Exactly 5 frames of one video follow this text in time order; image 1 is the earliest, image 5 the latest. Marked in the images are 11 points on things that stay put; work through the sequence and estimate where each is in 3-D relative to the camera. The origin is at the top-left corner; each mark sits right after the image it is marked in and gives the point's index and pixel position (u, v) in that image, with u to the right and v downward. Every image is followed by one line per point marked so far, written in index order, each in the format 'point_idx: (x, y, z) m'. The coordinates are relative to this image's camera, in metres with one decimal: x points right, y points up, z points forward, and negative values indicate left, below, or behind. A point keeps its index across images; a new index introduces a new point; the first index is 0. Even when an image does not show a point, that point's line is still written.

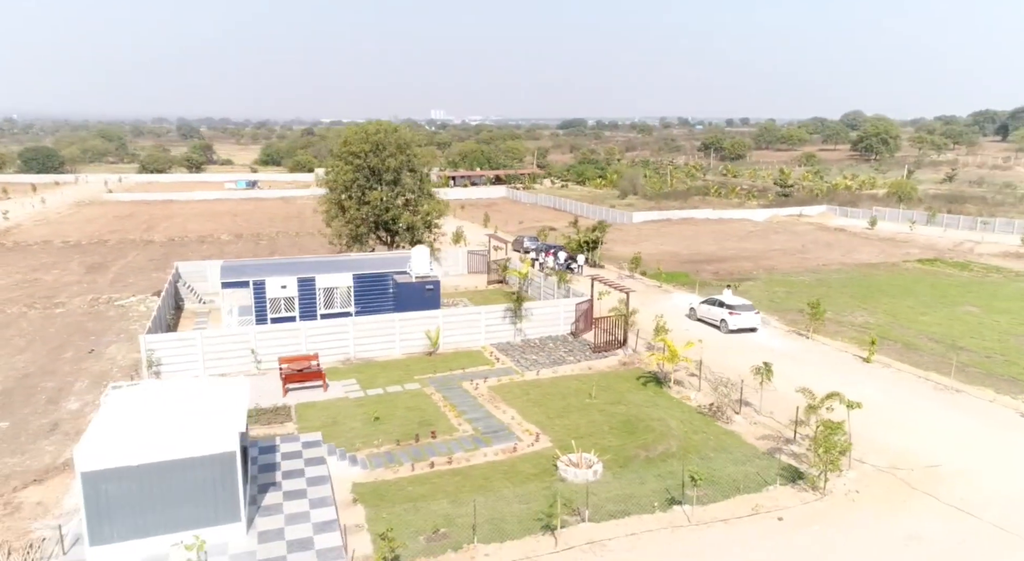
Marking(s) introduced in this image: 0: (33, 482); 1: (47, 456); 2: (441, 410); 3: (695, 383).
0: (-8.9, -3.8, +13.9) m
1: (-9.4, -3.6, +15.2) m
2: (-1.7, -3.0, +17.4) m
3: (+4.6, -2.5, +18.5) m
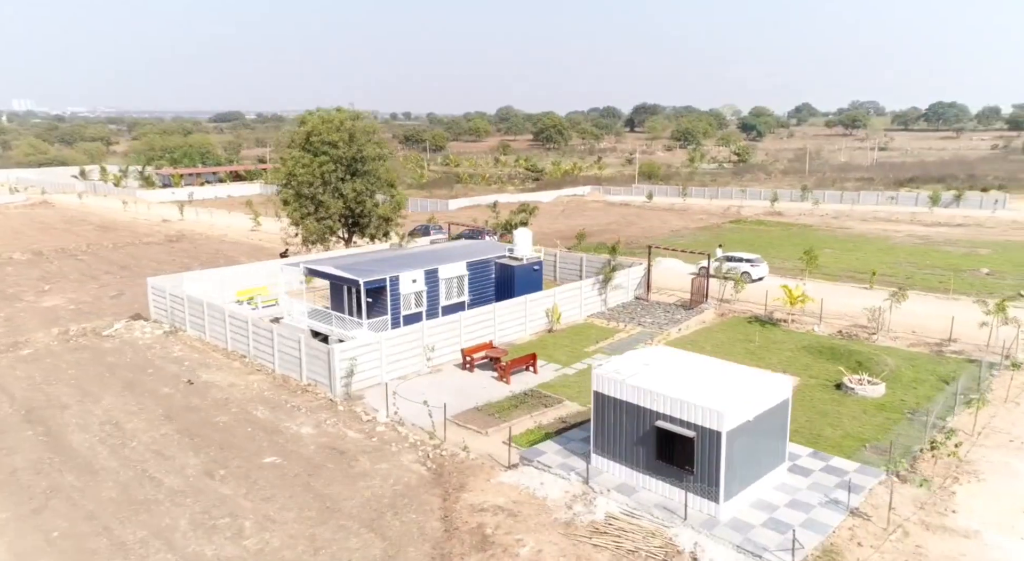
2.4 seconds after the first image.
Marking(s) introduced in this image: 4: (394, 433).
0: (-0.9, -3.7, +12.8) m
1: (-2.0, -3.6, +13.7) m
2: (+3.9, -2.3, +19.0) m
3: (+9.0, -1.2, +22.7) m
4: (-2.4, -3.2, +15.4) m
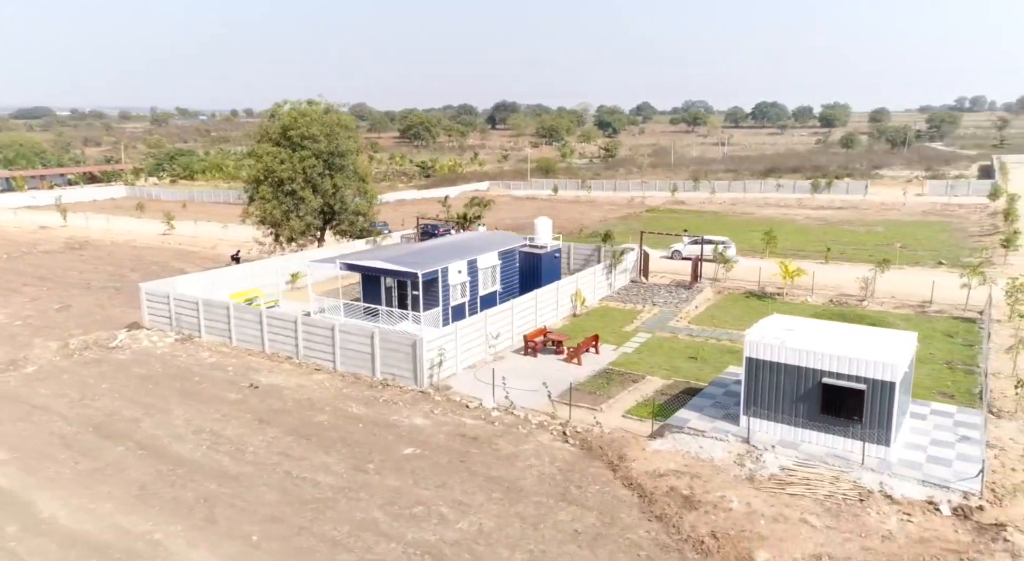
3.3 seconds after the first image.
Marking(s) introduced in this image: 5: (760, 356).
0: (+2.0, -3.3, +13.4) m
1: (+0.8, -3.2, +14.1) m
2: (+5.5, -1.7, +20.4) m
3: (+9.7, -0.4, +25.1) m
4: (0.0, -2.9, +15.6) m
5: (+4.5, -1.4, +13.4) m
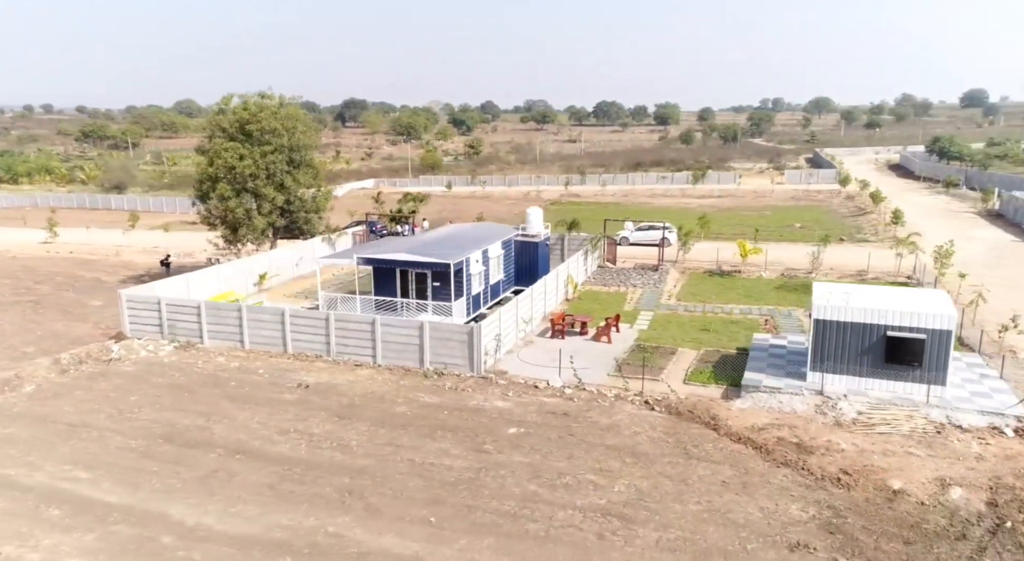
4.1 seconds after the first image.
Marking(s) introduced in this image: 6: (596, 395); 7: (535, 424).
0: (+4.1, -2.8, +14.6) m
1: (+2.8, -2.8, +15.1) m
2: (+6.0, -1.1, +22.2) m
3: (+9.1, +0.5, +27.6) m
4: (+1.7, -2.5, +16.4) m
5: (+6.4, -0.7, +15.1) m
6: (+1.9, -2.5, +16.2) m
7: (+0.5, -2.9, +14.9) m
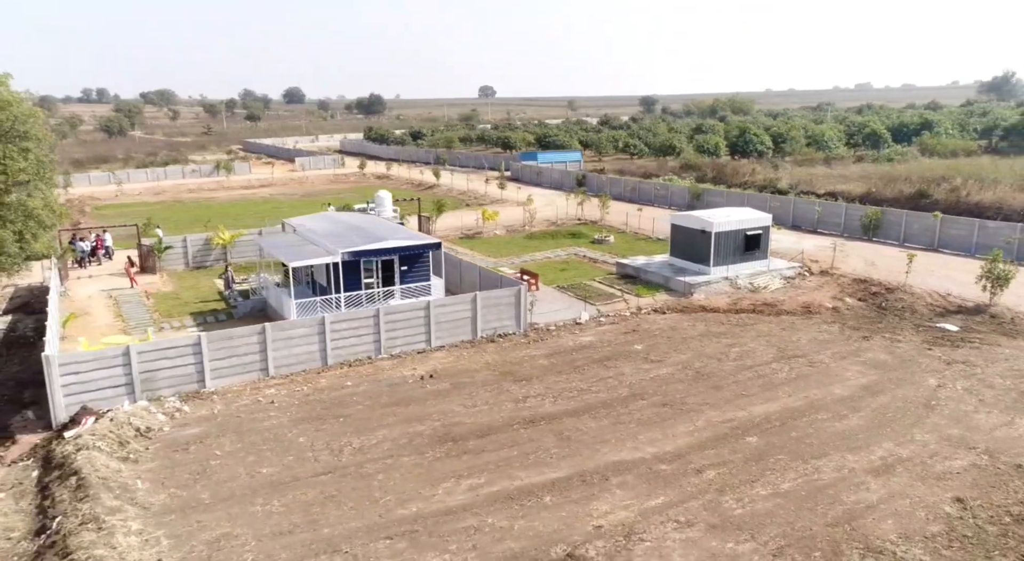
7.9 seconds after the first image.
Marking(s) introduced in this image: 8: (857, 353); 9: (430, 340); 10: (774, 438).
0: (+5.8, -0.8, +21.5) m
1: (+4.6, -1.1, +20.8) m
2: (+1.2, +0.7, +27.8) m
3: (-0.9, +2.4, +33.7) m
4: (+2.8, -1.0, +20.9) m
5: (+6.6, +1.6, +23.3) m
6: (+3.1, -1.0, +20.9) m
7: (+3.2, -1.5, +19.0) m
8: (+8.2, -1.7, +17.7) m
9: (-2.1, -1.5, +18.5) m
10: (+4.7, -2.8, +13.4) m
